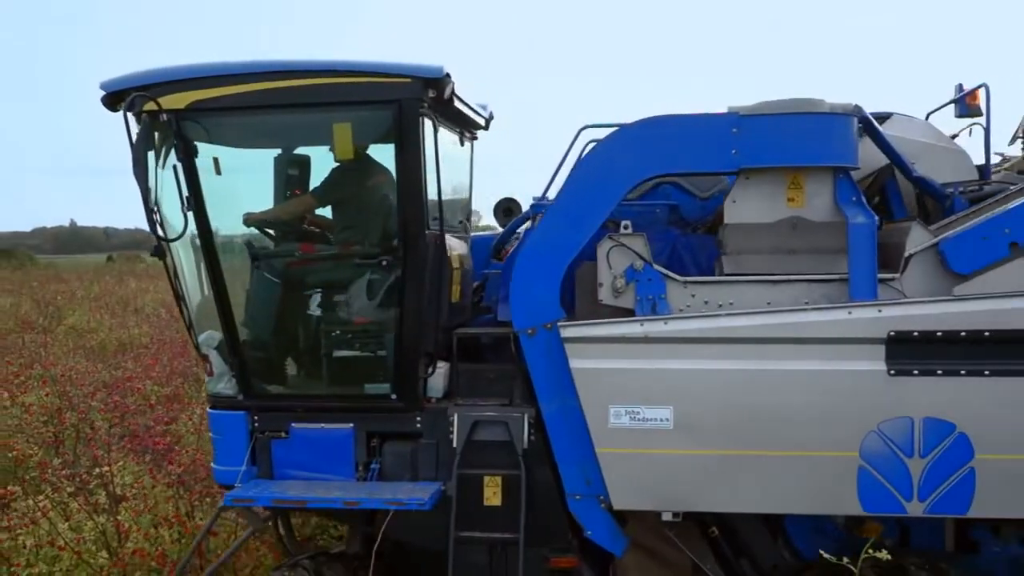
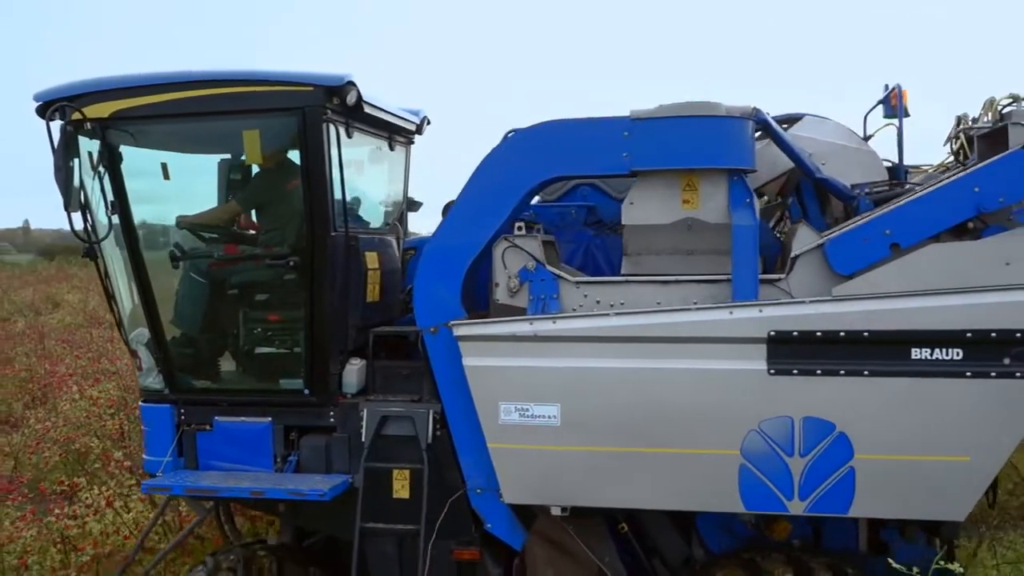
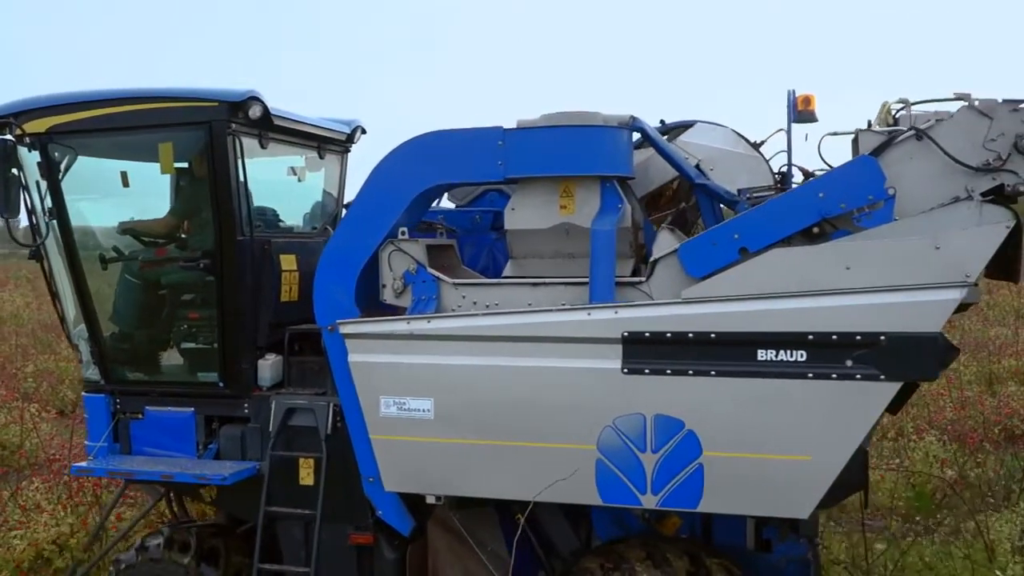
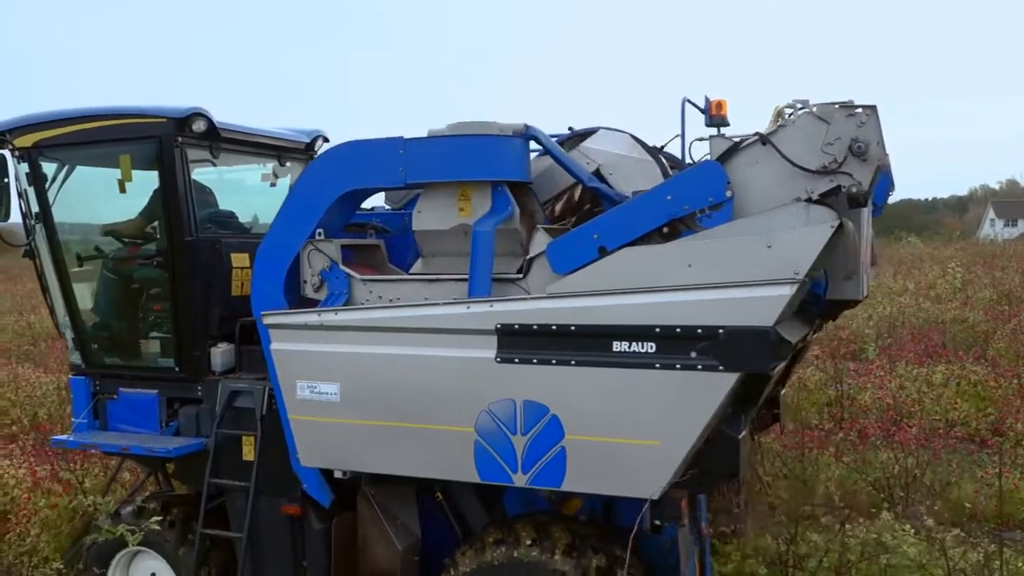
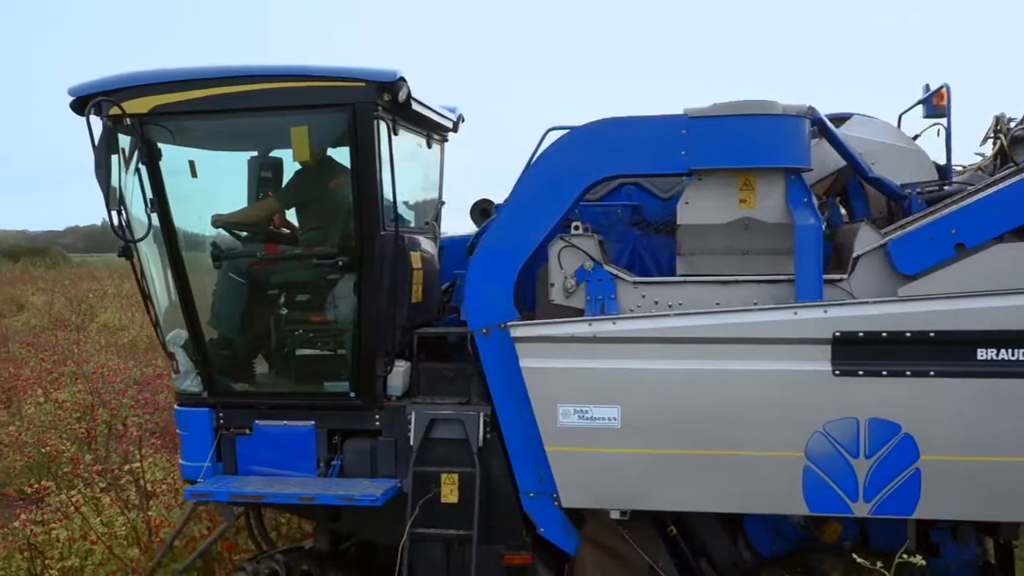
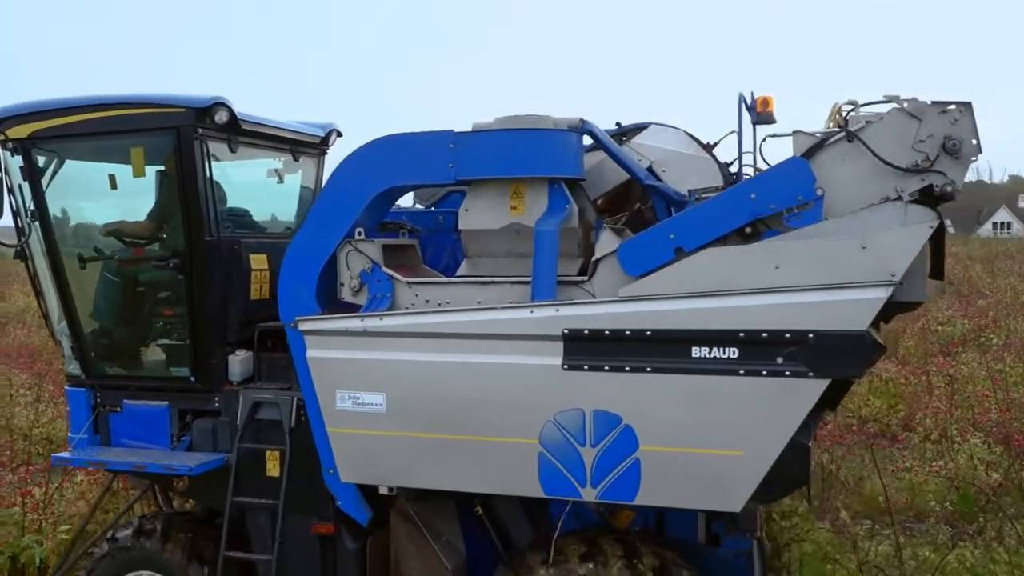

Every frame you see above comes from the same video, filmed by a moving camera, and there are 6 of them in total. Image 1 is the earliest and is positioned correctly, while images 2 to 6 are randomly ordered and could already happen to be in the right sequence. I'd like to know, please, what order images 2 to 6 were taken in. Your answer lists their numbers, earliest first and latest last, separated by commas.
5, 2, 3, 6, 4
